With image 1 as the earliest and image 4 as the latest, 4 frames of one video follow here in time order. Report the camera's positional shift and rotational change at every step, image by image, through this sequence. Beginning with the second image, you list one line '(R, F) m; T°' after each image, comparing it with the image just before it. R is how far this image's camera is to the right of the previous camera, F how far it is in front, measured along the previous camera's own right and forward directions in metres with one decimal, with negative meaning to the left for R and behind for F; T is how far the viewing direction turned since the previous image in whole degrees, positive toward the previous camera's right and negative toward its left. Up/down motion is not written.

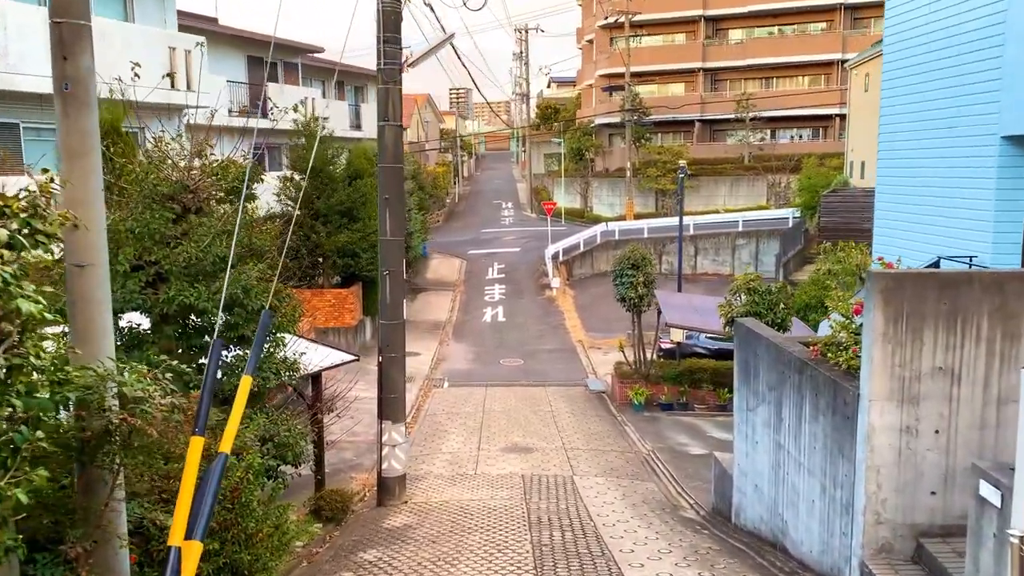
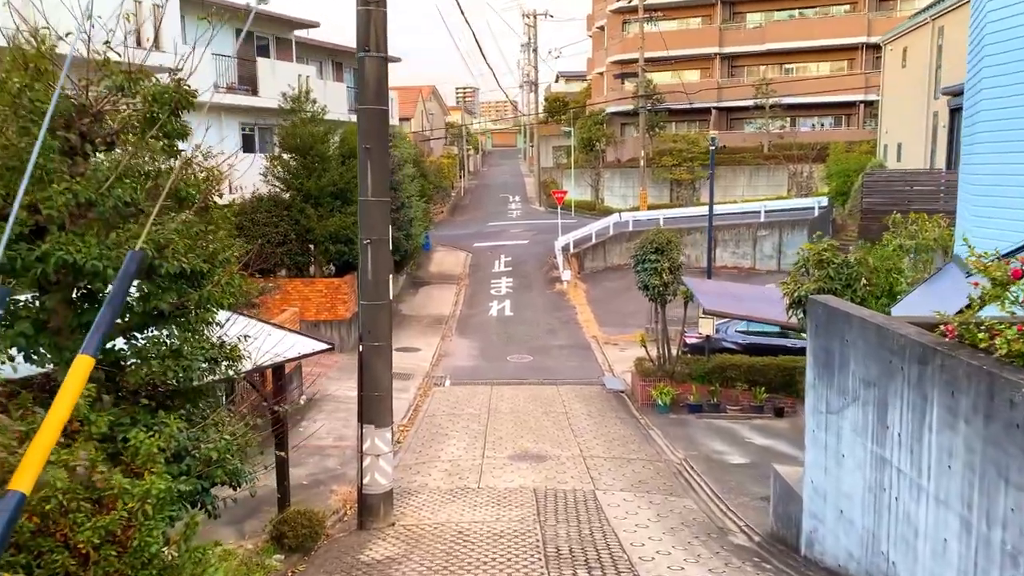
(0.0, +1.8) m; 0°
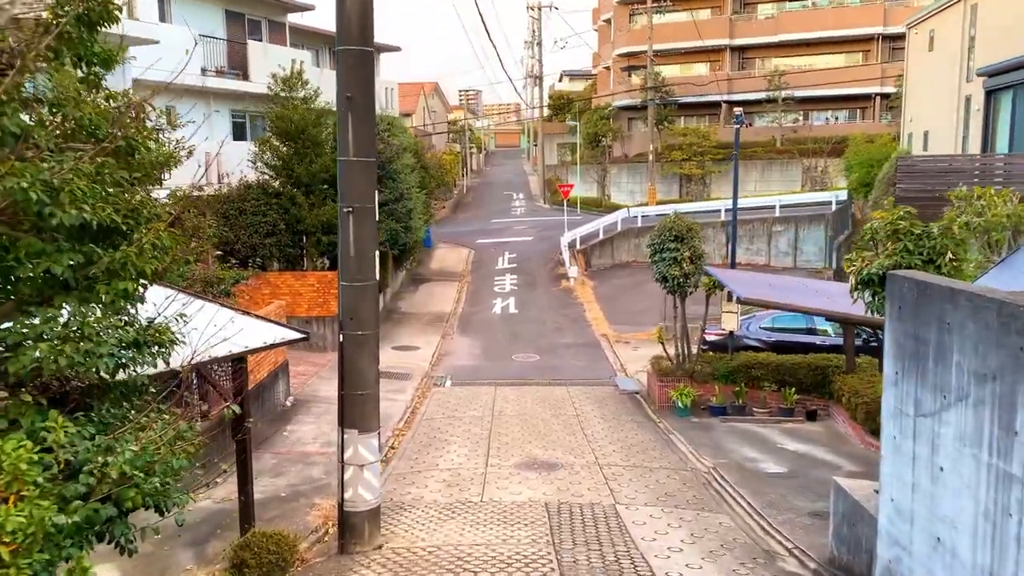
(-0.1, +1.3) m; 0°
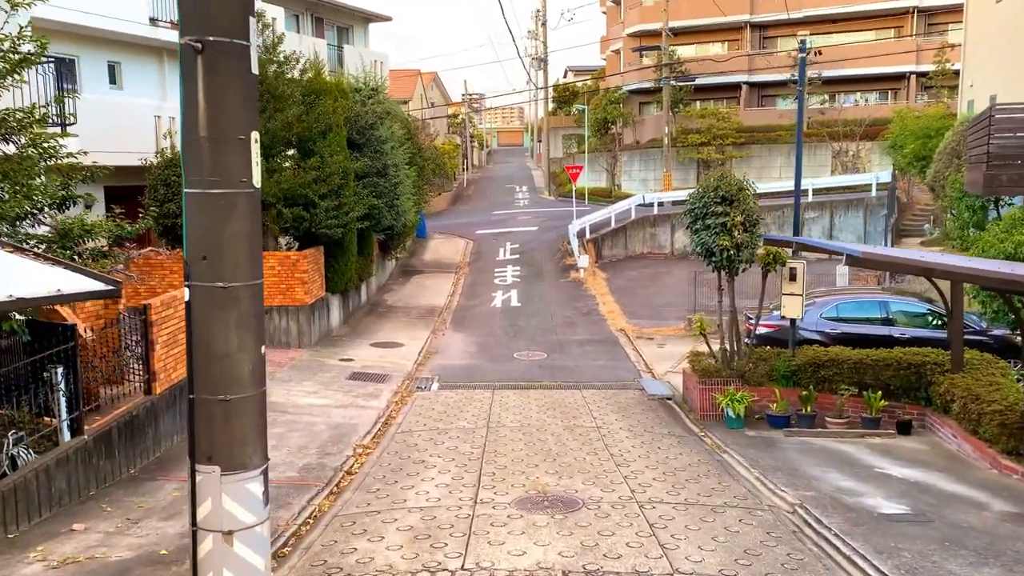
(0.0, +3.1) m; 0°
